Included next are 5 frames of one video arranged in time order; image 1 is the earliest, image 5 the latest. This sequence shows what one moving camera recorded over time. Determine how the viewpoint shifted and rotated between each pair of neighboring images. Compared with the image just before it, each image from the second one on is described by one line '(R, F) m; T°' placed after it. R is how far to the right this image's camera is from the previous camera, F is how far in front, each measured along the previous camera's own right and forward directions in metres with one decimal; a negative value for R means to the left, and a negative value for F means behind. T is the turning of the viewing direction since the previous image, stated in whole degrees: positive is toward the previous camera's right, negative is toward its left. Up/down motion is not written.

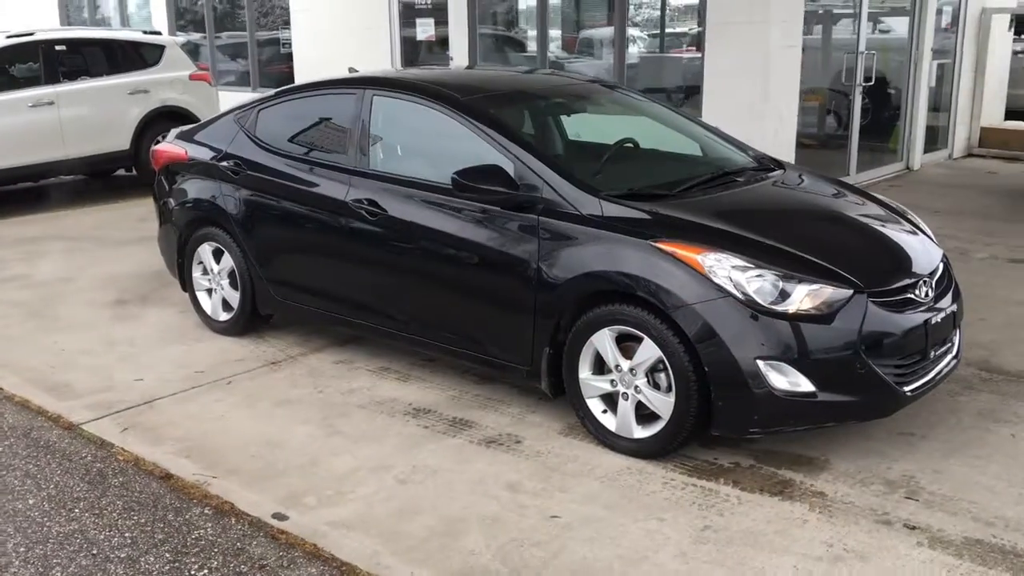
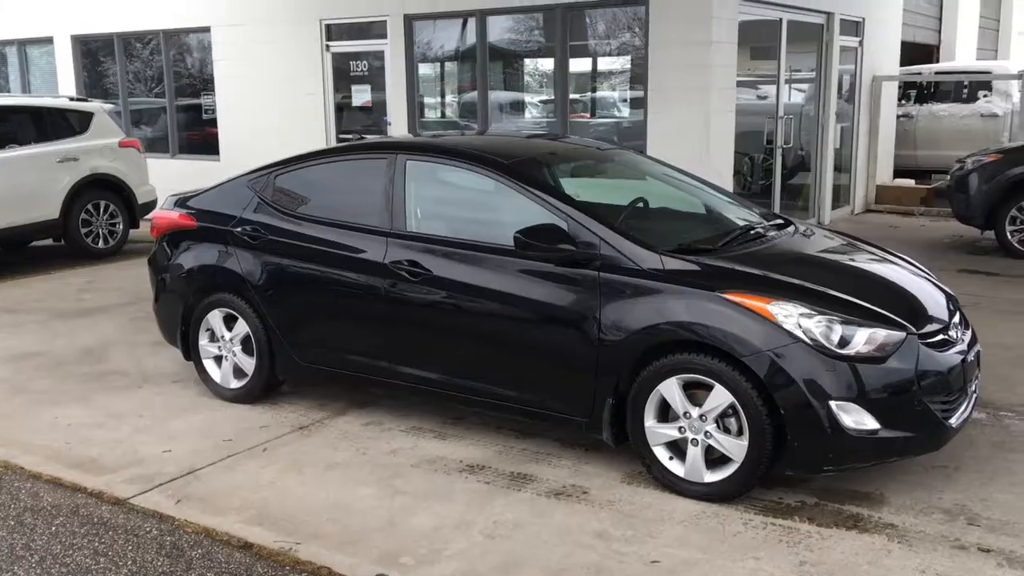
(-0.8, -0.1) m; +8°
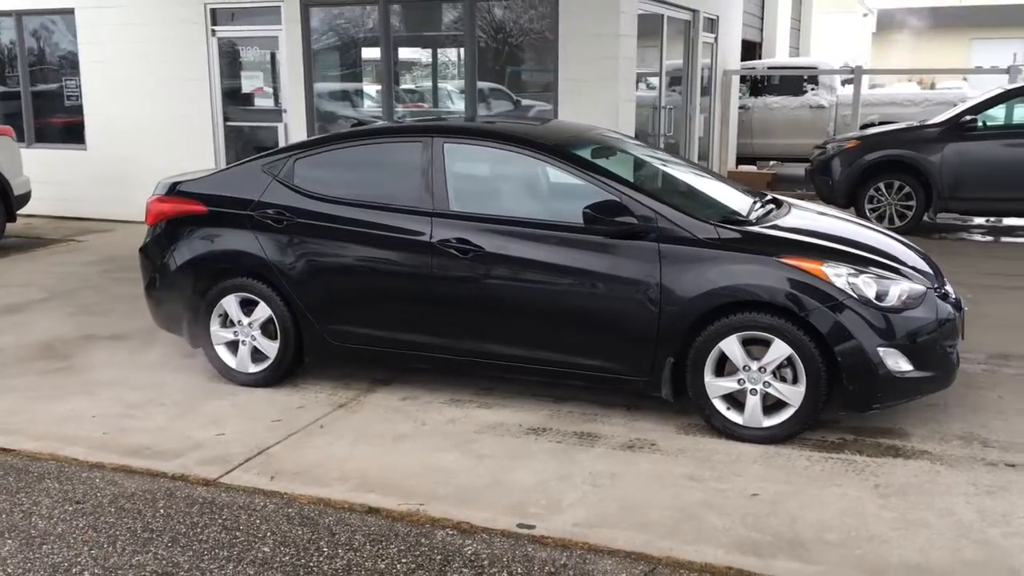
(-1.2, -0.2) m; +12°
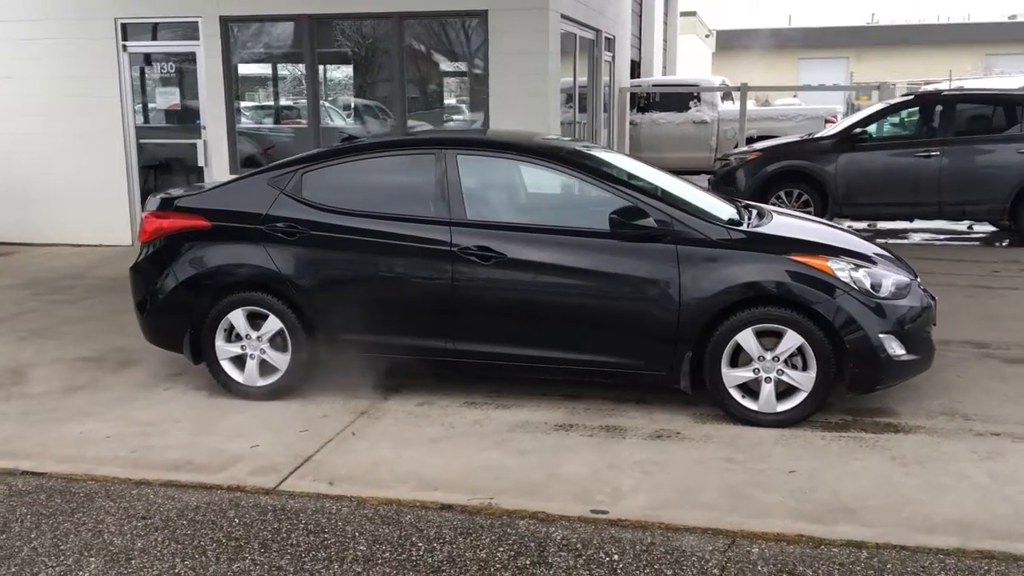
(-0.9, -0.1) m; +9°
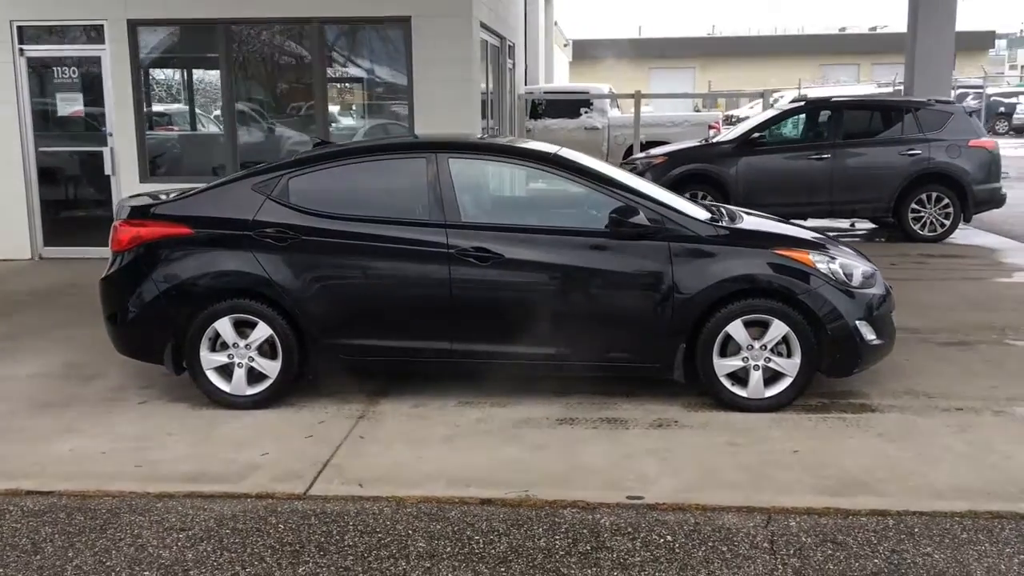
(-0.7, -0.1) m; +8°
